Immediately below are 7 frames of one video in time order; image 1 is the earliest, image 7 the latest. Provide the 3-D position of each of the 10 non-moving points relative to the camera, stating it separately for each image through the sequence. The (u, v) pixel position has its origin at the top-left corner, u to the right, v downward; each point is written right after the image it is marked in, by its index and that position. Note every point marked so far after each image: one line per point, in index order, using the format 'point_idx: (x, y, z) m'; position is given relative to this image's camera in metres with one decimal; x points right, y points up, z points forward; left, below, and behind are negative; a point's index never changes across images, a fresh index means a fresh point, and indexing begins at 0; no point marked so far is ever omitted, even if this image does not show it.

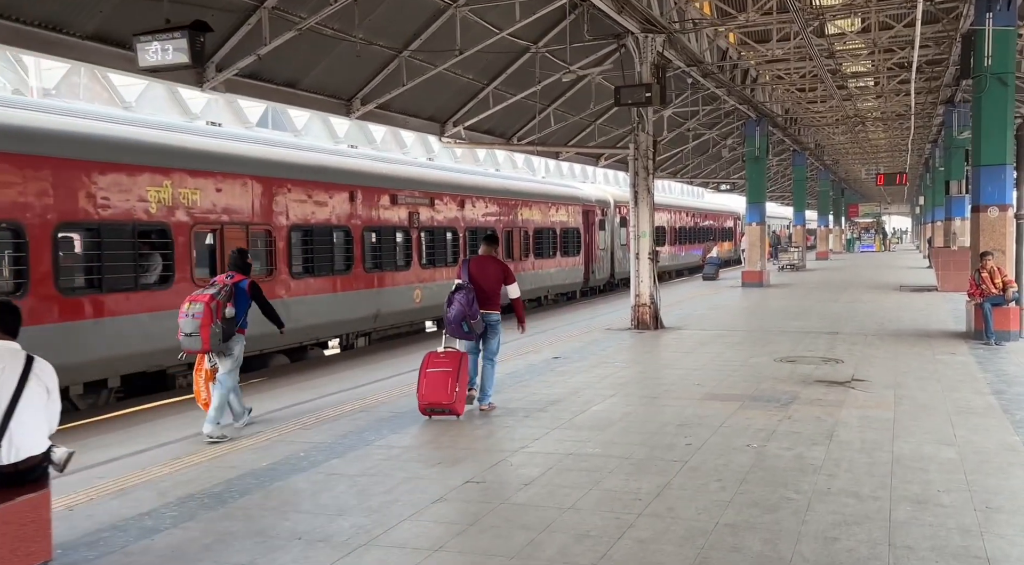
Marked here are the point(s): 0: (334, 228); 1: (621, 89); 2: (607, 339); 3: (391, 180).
0: (-2.8, +0.8, +13.0) m
1: (+1.9, +3.3, +14.6) m
2: (+1.7, -1.0, +14.6) m
3: (-2.1, +1.8, +14.6) m
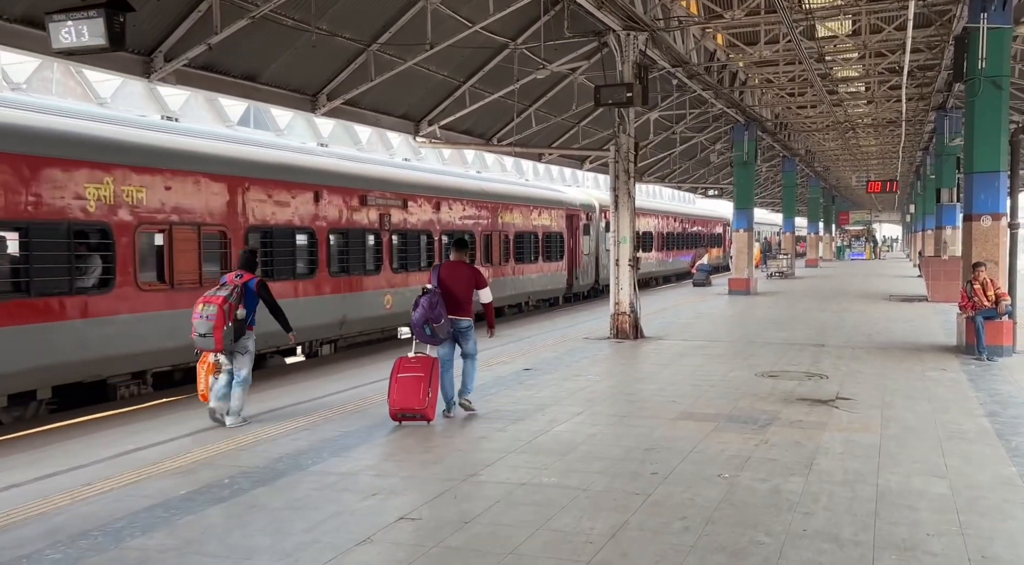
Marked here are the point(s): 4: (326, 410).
0: (-3.2, +0.8, +12.4) m
1: (+1.5, +3.2, +14.0) m
2: (+1.2, -1.1, +14.0) m
3: (-2.6, +1.7, +14.0) m
4: (-2.0, -1.3, +9.0) m
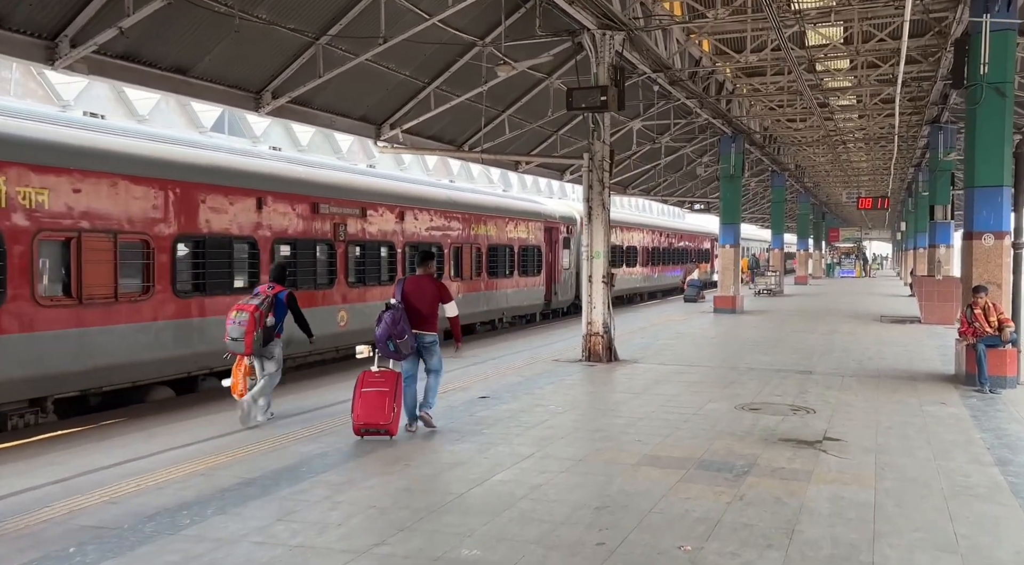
0: (-3.7, +0.6, +11.3) m
1: (+0.9, +2.9, +13.0) m
2: (+0.7, -1.4, +12.9) m
3: (-3.1, +1.5, +12.9) m
4: (-2.5, -1.5, +7.9) m
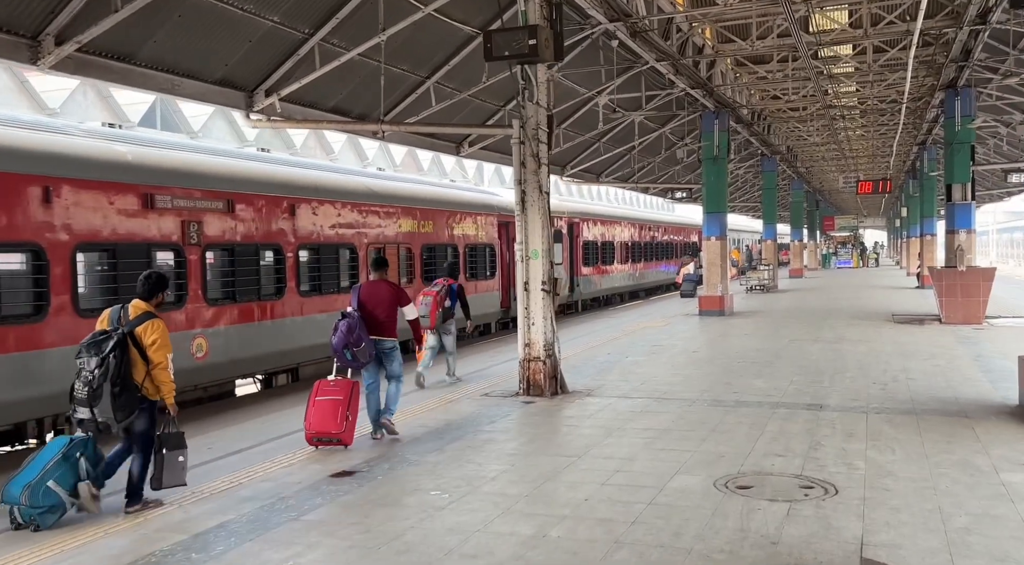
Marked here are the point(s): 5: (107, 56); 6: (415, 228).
0: (-4.8, +0.3, +7.9) m
1: (-0.2, +2.8, +9.6) m
2: (-0.4, -1.5, +9.6) m
3: (-4.2, +1.3, +9.5) m
4: (-3.5, -1.7, +4.5) m
5: (-4.4, +2.5, +9.1) m
6: (-1.8, +1.0, +15.7) m
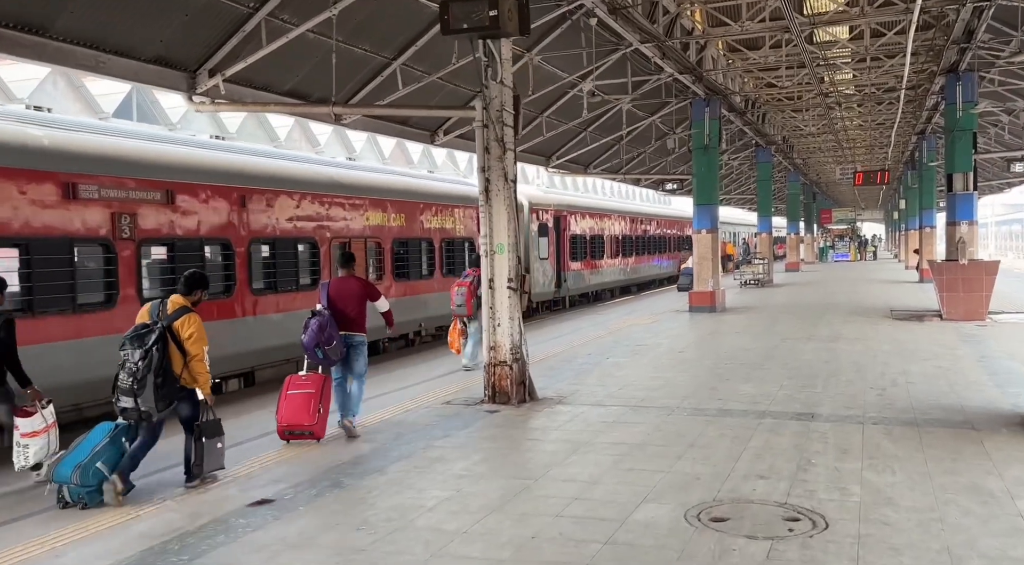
0: (-5.2, +0.3, +7.0) m
1: (-0.6, +2.8, +8.7) m
2: (-0.8, -1.5, +8.7) m
3: (-4.6, +1.3, +8.6) m
4: (-3.9, -1.7, +3.7) m
5: (-4.8, +2.5, +8.2) m
6: (-2.2, +1.1, +14.8) m
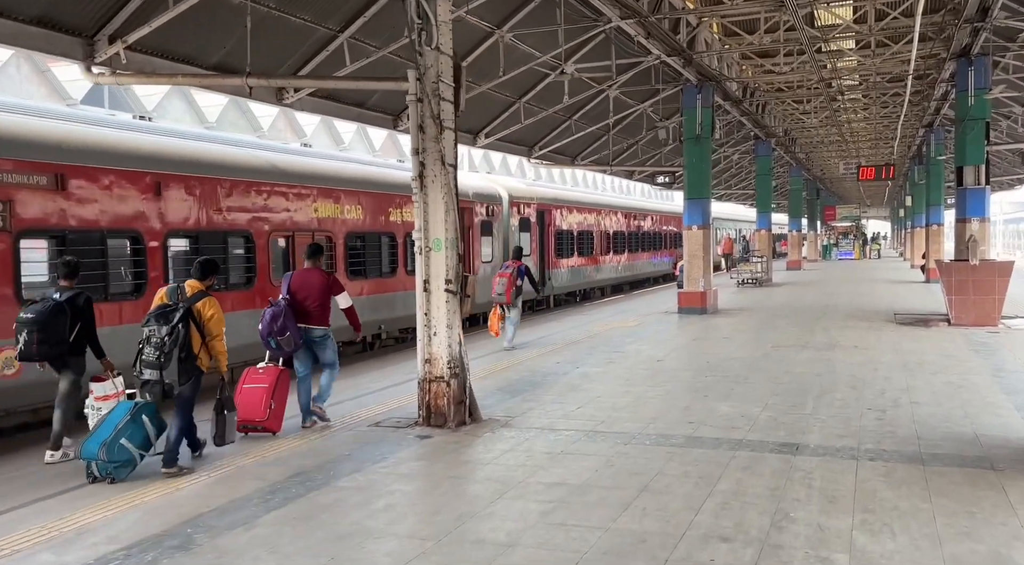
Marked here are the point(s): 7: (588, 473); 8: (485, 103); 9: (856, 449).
0: (-5.8, +0.3, +5.7) m
1: (-1.2, +2.8, +7.3) m
2: (-1.4, -1.5, +7.3) m
3: (-5.2, +1.3, +7.3) m
4: (-4.5, -1.8, +2.3) m
5: (-5.4, +2.5, +6.8) m
6: (-2.8, +1.1, +13.4) m
7: (+0.6, -1.4, +6.4) m
8: (-0.6, +3.5, +16.5) m
9: (+2.9, -1.4, +6.9) m
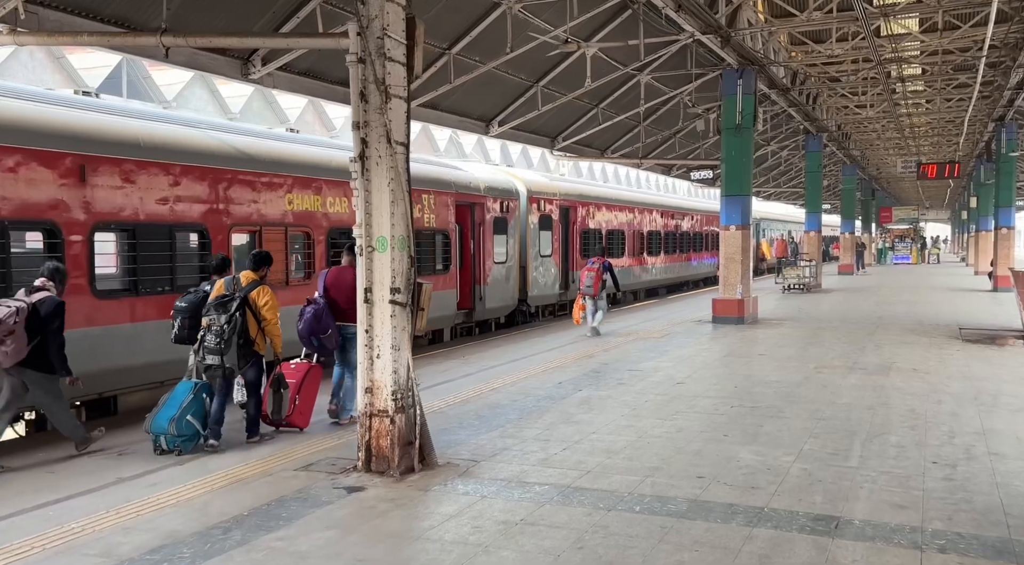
0: (-6.2, +0.4, +4.3) m
1: (-1.5, +2.8, +5.7) m
2: (-1.7, -1.5, +5.7) m
3: (-5.5, +1.3, +5.9) m
4: (-5.2, -1.8, +0.9) m
5: (-5.7, +2.5, +5.4) m
6: (-2.8, +1.1, +11.9) m
7: (+0.2, -1.5, +4.7) m
8: (-0.3, +3.5, +14.8) m
9: (+2.5, -1.5, +5.1) m
